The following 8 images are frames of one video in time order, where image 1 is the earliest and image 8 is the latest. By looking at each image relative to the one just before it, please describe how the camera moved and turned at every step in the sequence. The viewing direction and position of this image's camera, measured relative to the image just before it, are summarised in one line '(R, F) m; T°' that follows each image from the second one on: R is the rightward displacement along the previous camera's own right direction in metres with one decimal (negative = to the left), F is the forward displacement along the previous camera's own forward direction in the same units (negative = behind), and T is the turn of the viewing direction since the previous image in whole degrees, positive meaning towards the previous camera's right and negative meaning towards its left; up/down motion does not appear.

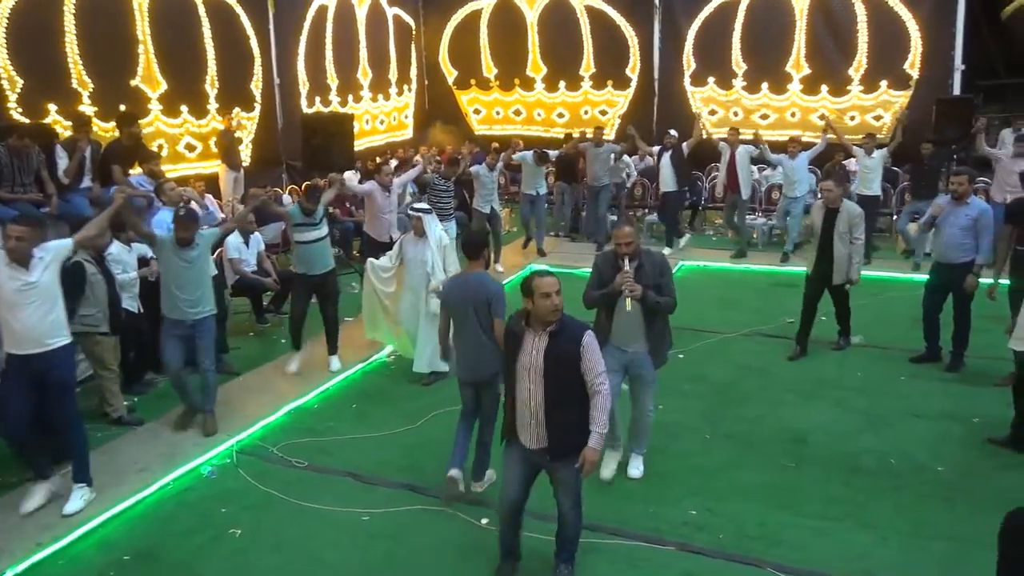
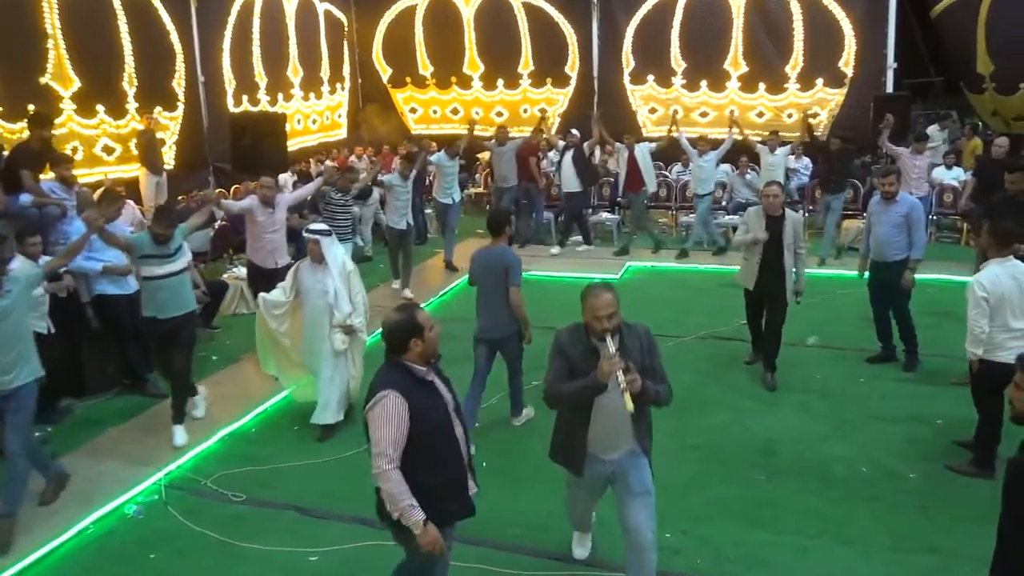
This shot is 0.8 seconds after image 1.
(-0.1, +0.4) m; +5°
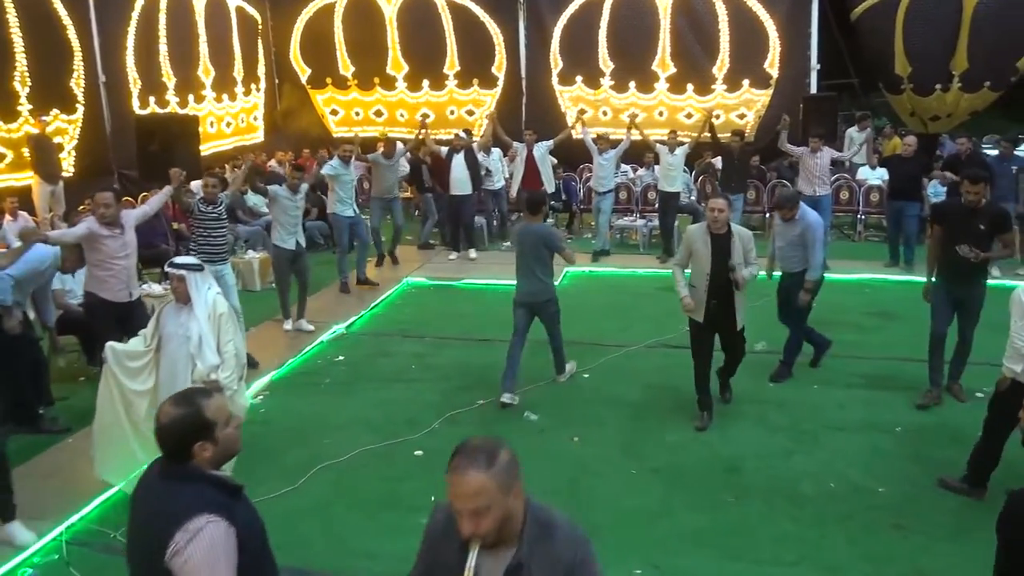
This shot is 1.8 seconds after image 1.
(-0.2, +0.5) m; +6°
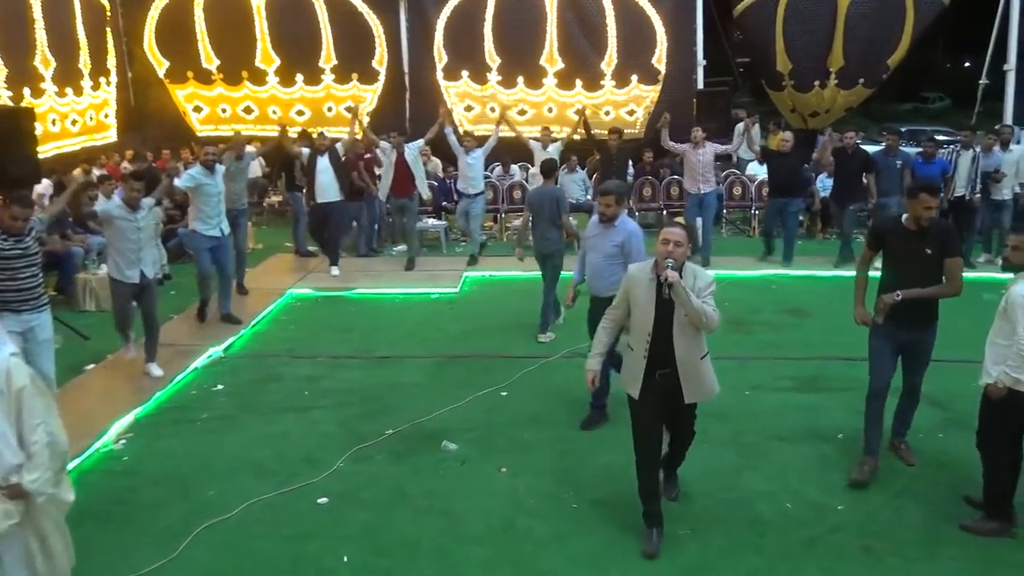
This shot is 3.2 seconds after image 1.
(-0.2, +0.8) m; +9°
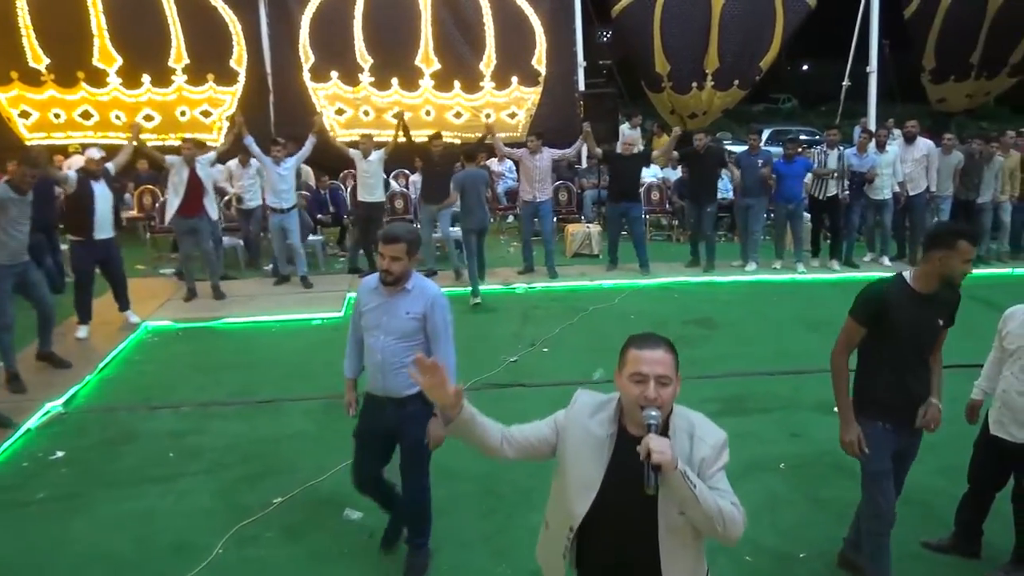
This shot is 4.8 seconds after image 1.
(-0.2, +0.8) m; +9°
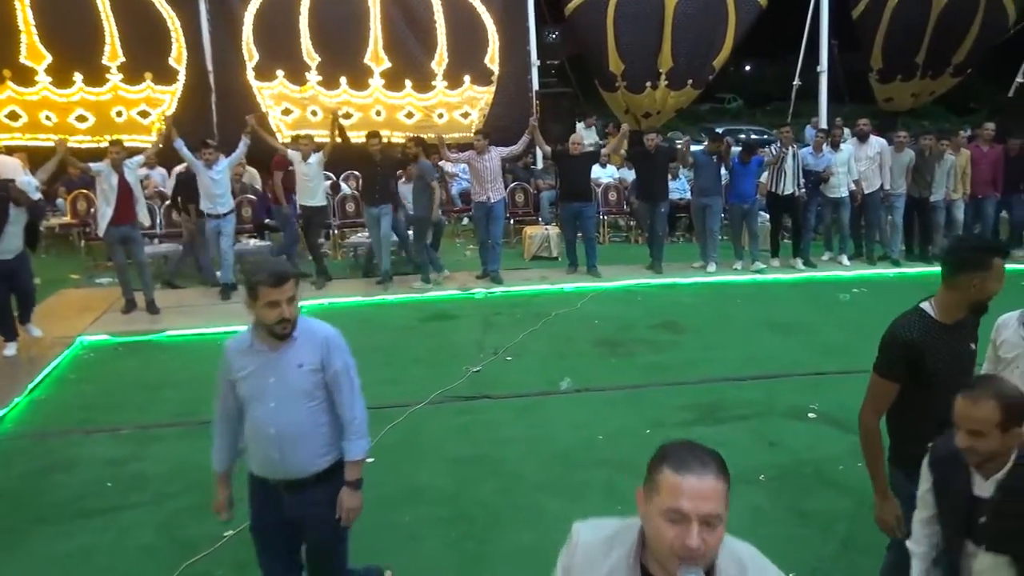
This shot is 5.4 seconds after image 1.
(-0.1, +0.3) m; +4°
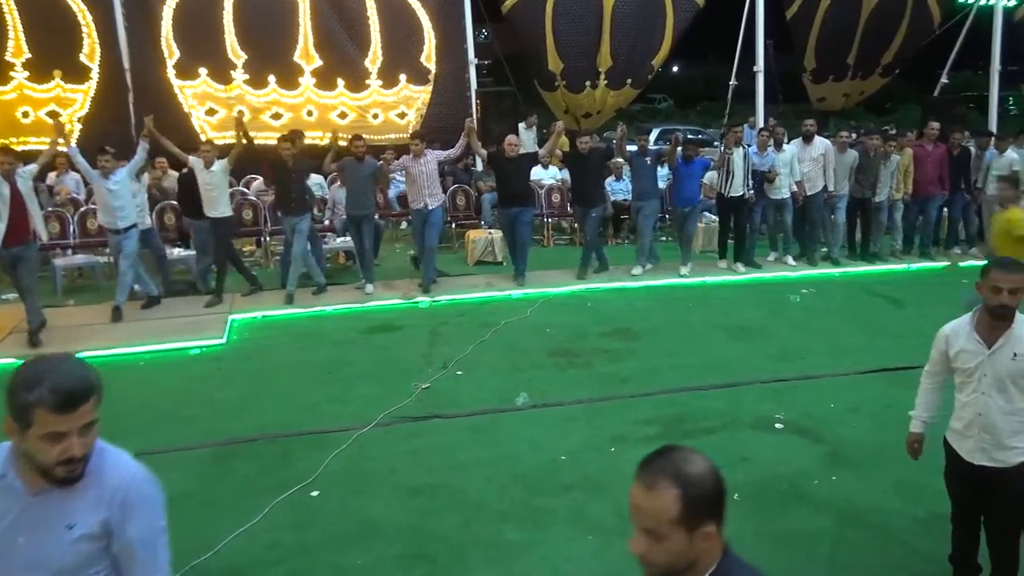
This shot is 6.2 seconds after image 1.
(-0.1, +0.4) m; +5°
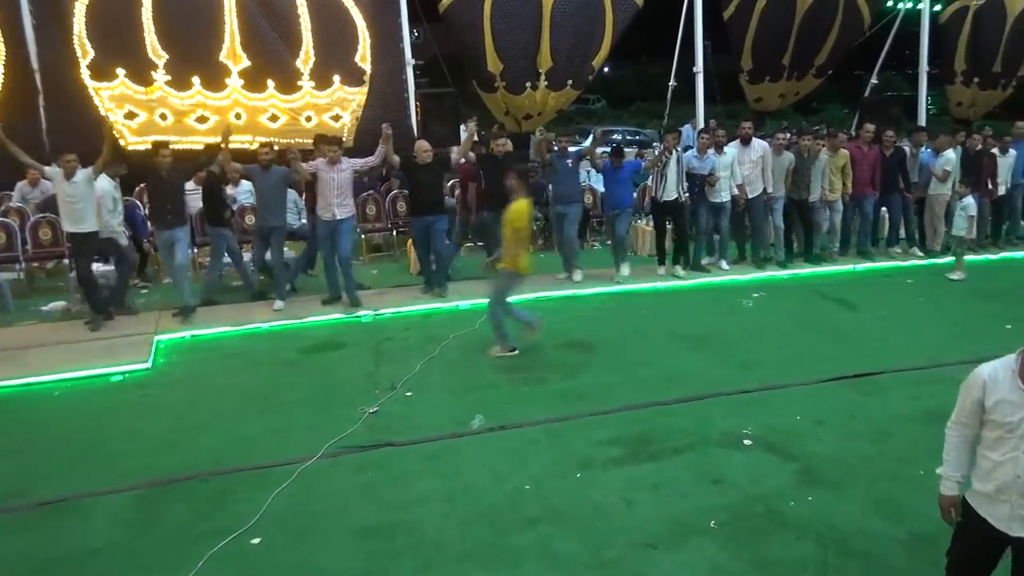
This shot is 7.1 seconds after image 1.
(-0.1, +0.4) m; +5°
